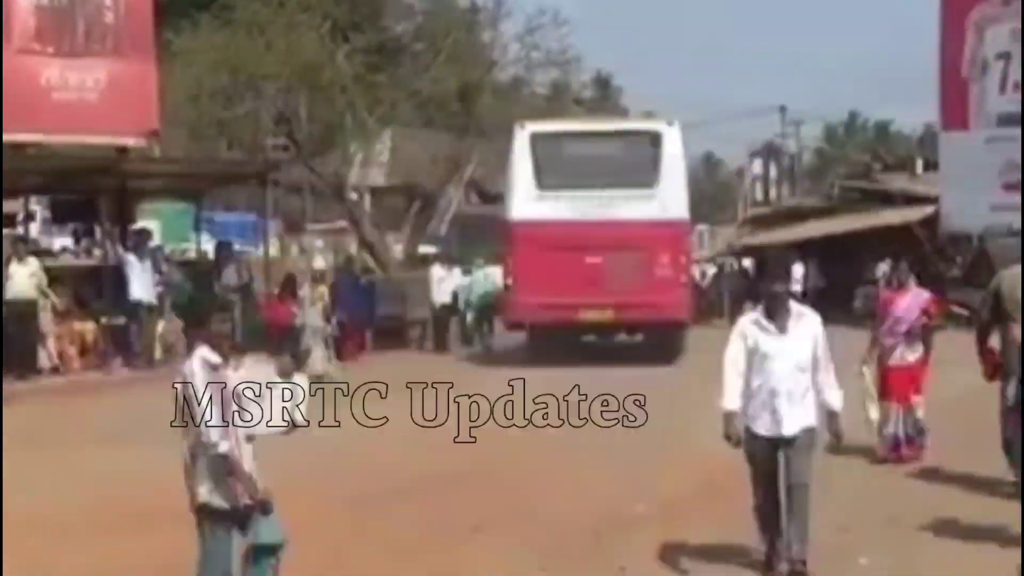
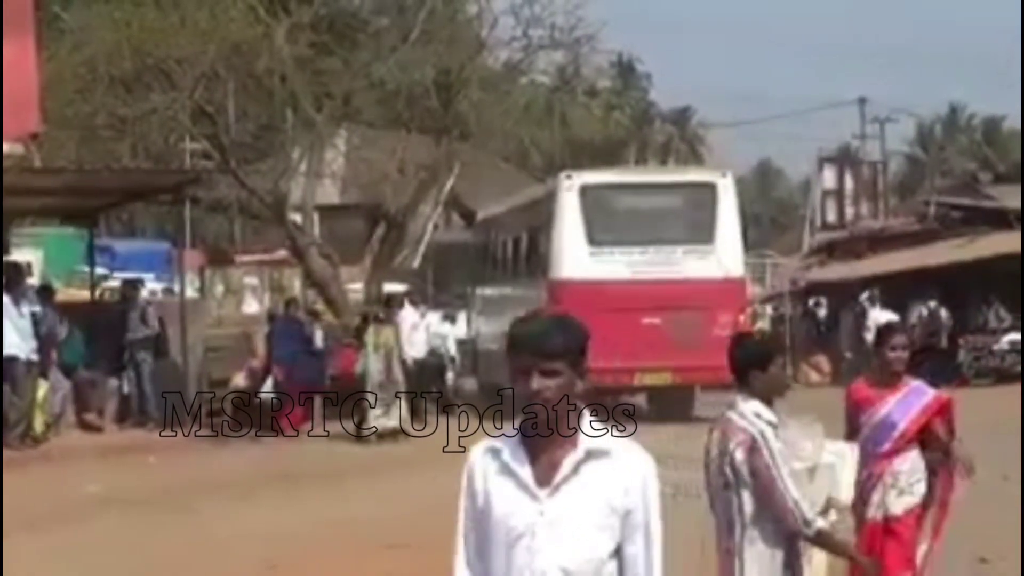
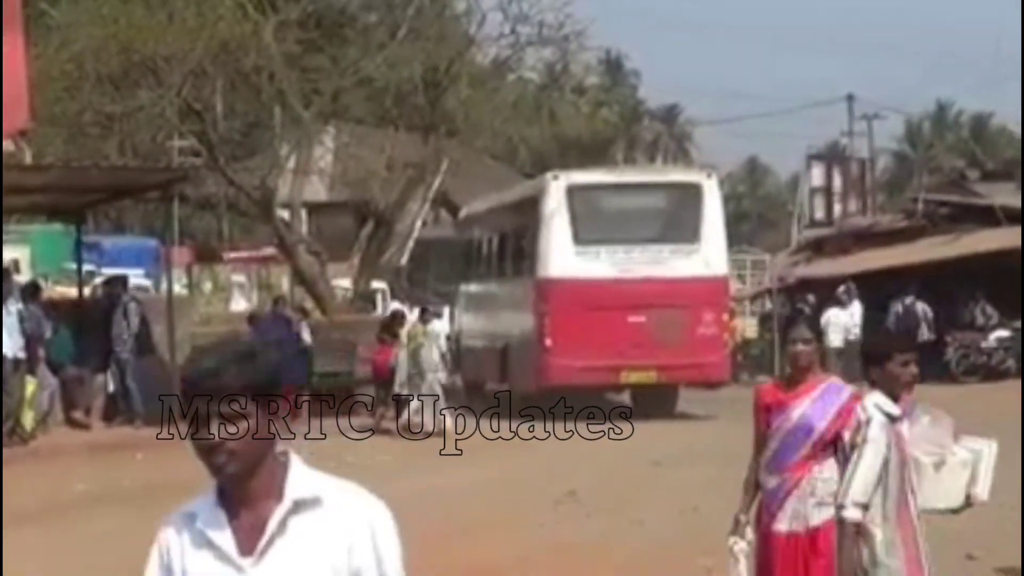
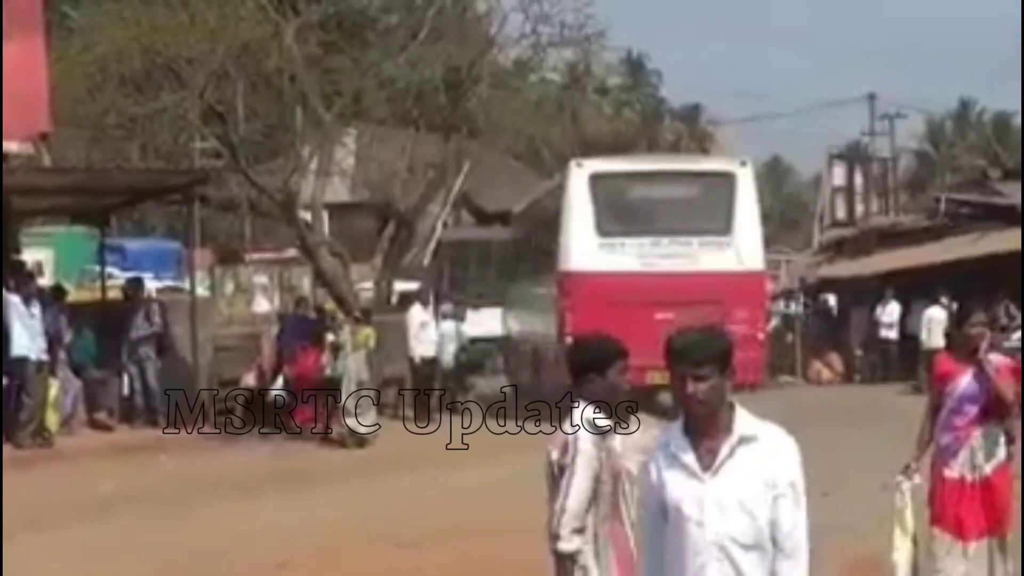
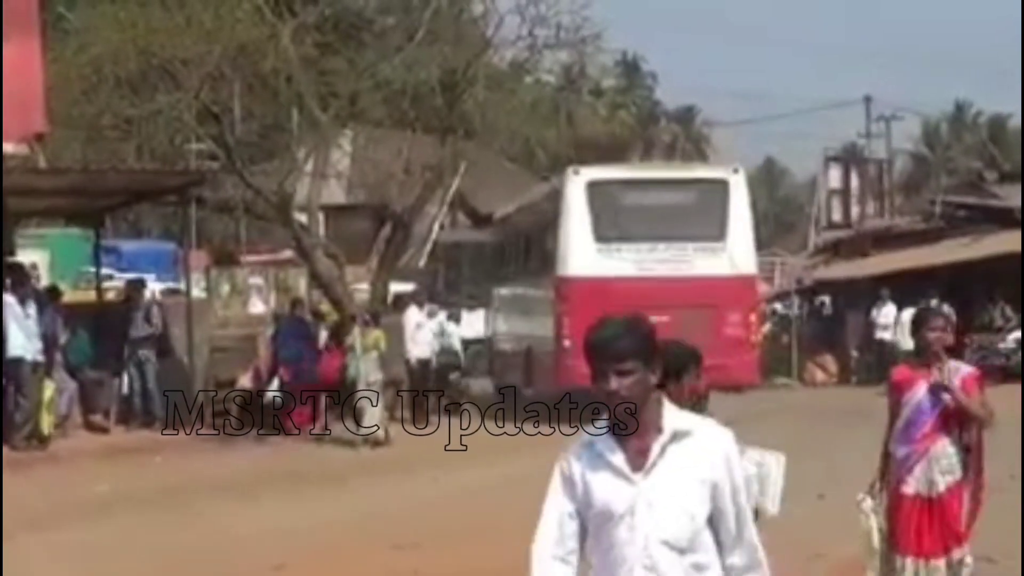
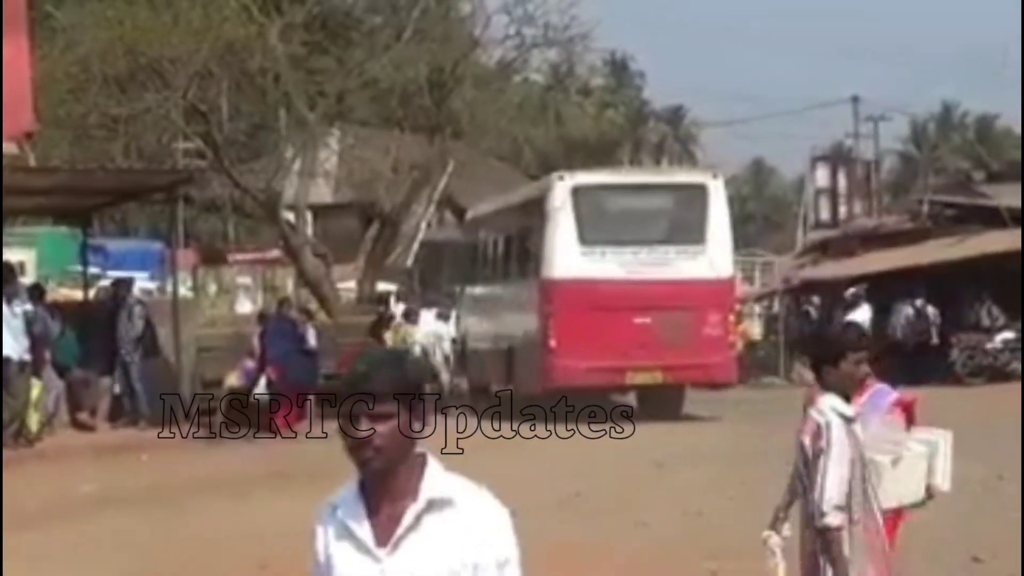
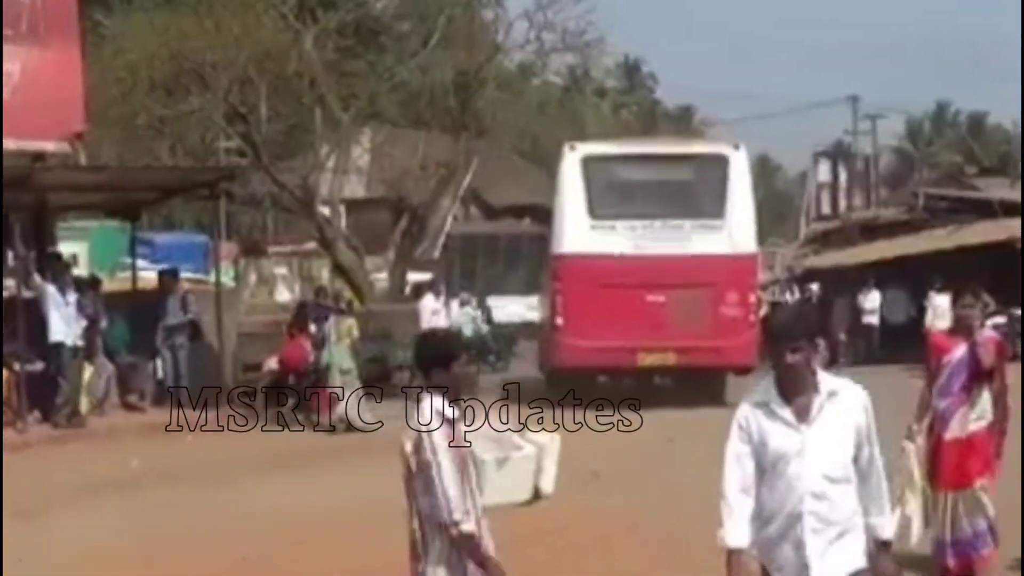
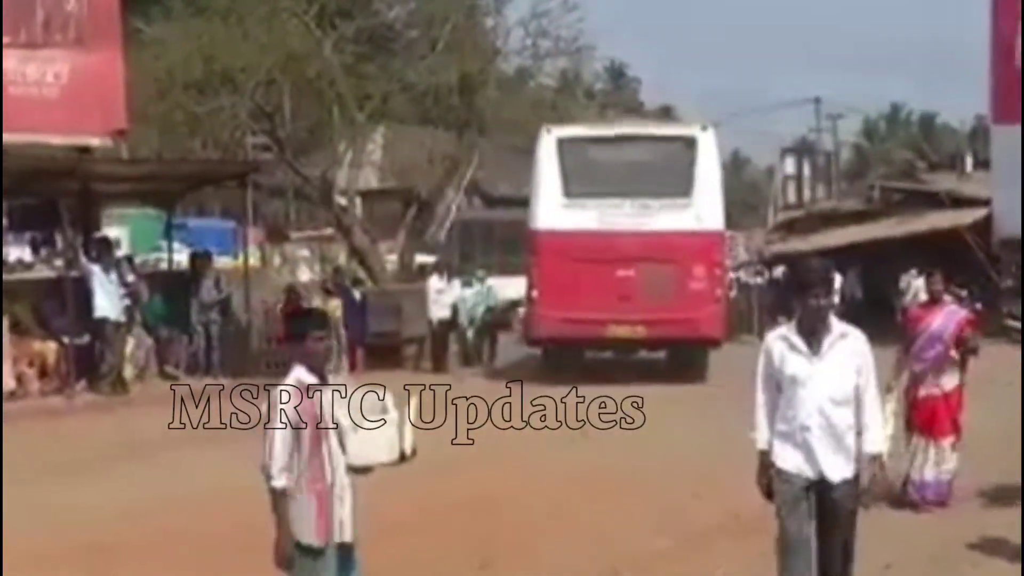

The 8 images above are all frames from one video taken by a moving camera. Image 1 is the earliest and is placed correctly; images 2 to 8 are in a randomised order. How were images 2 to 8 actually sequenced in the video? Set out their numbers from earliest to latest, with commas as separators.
8, 7, 4, 5, 2, 6, 3
